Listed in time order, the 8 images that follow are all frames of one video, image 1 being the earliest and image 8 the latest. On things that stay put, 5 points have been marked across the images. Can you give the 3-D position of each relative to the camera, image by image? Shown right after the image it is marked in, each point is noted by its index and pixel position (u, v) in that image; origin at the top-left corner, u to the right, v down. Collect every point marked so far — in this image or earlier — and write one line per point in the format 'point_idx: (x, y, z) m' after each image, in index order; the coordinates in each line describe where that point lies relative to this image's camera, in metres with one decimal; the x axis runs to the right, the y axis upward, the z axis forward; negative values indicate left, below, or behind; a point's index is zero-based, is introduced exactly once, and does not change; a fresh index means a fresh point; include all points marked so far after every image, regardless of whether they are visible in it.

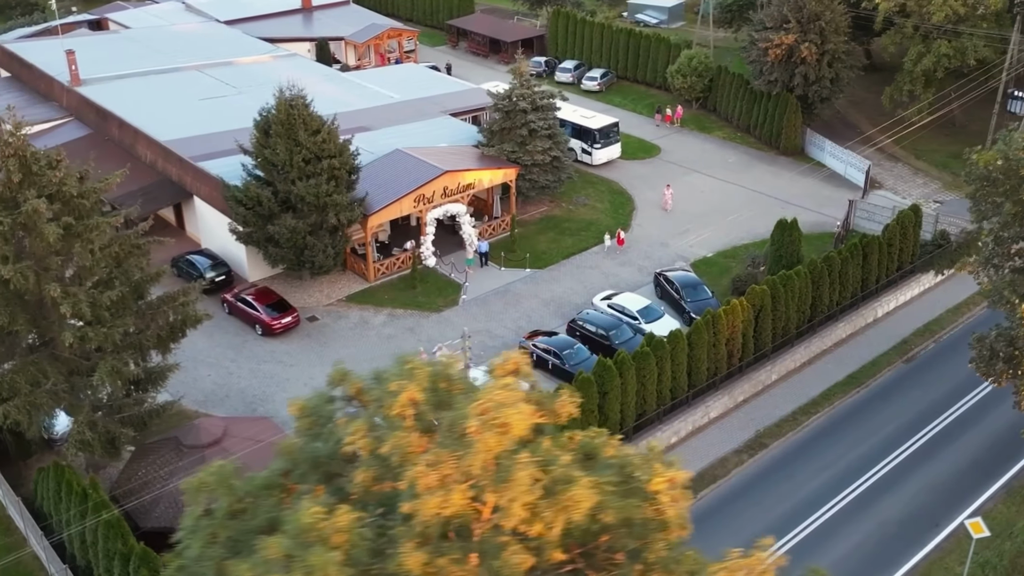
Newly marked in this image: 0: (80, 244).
0: (-8.9, +0.9, +19.9) m
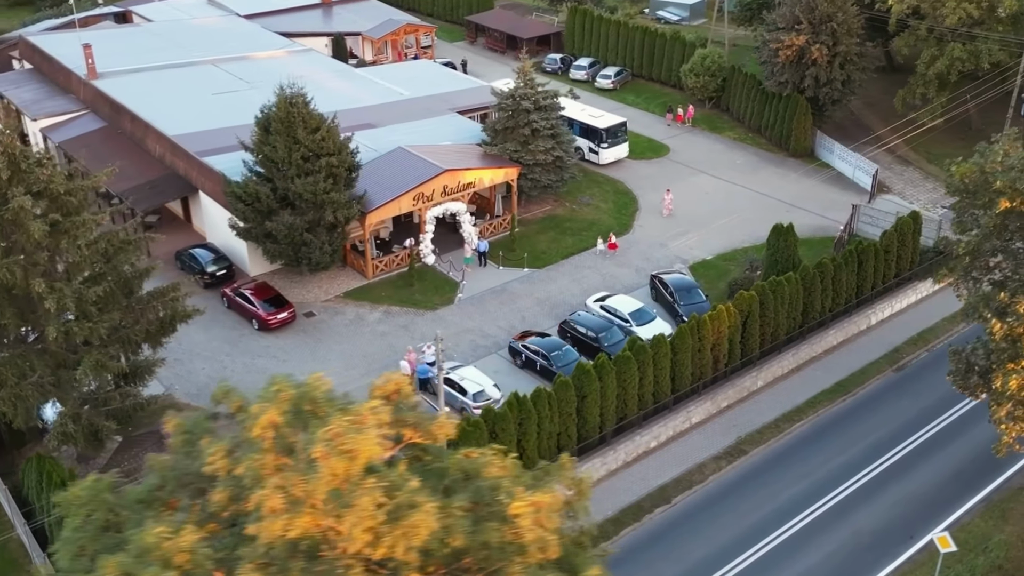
0: (-9.4, +1.0, +20.3) m
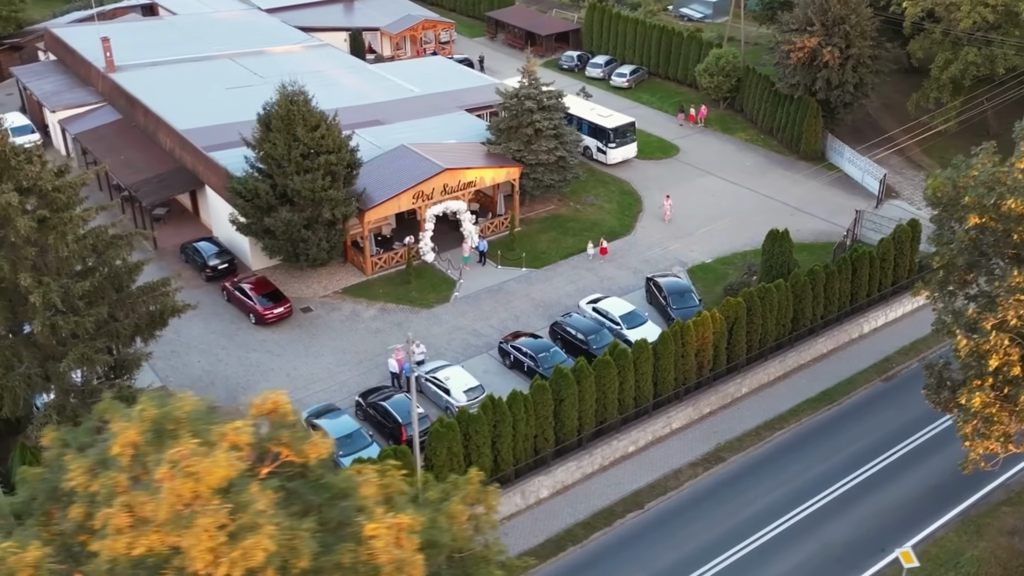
0: (-9.9, +1.1, +20.8) m
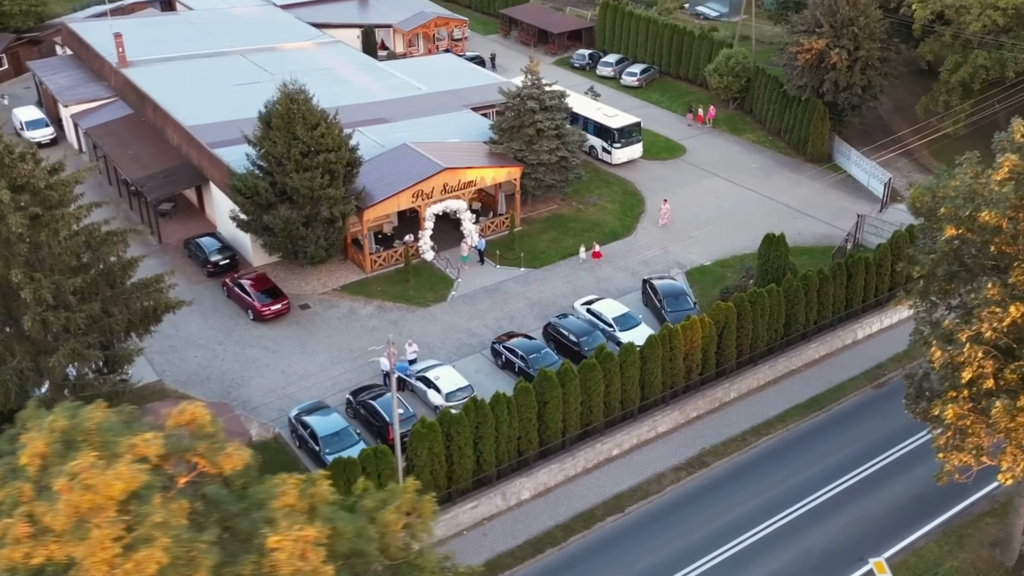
0: (-10.2, +1.2, +21.2) m
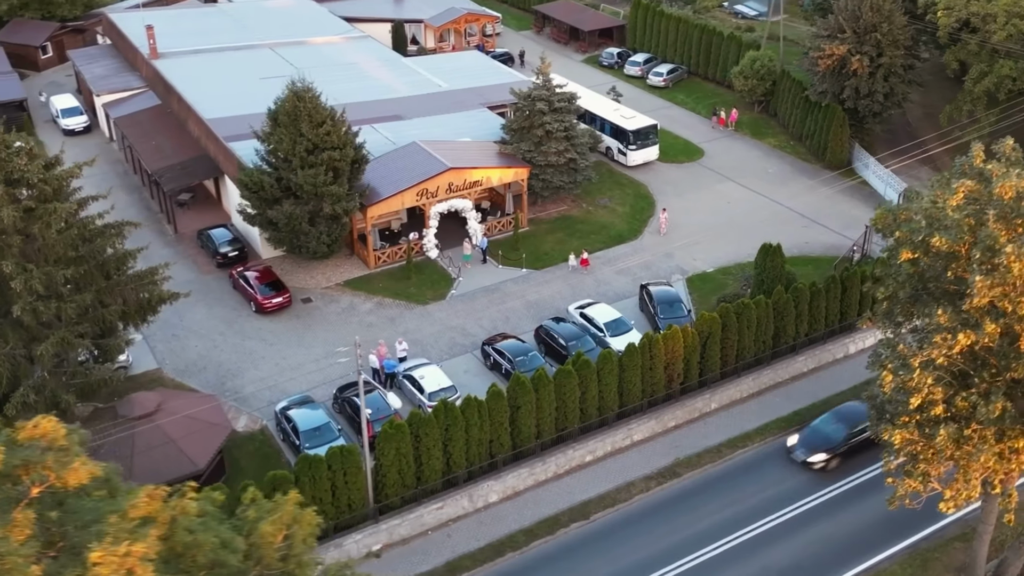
0: (-10.8, +1.4, +22.1) m
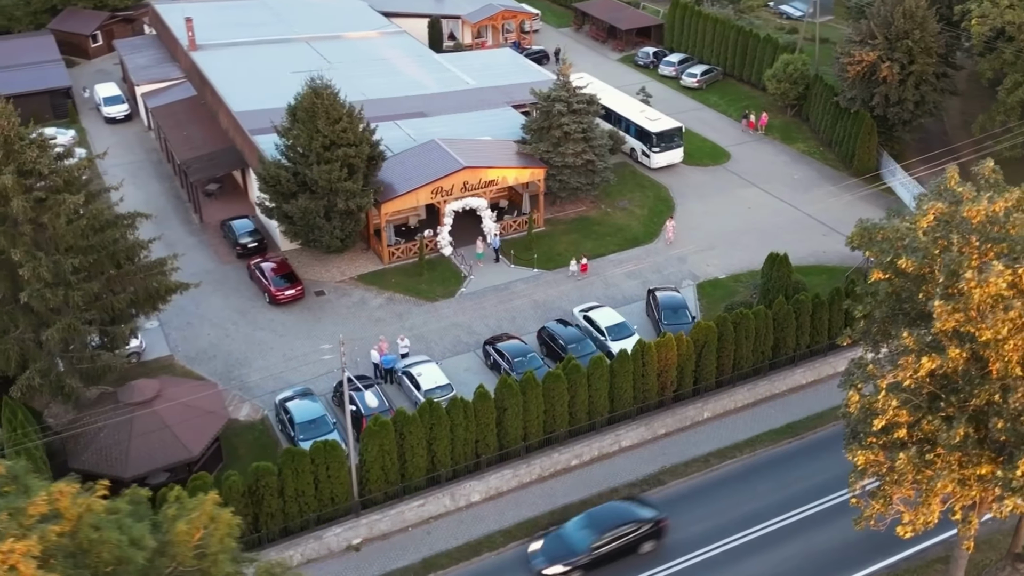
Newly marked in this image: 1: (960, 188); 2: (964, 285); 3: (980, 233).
0: (-11.0, +1.7, +22.9) m
1: (+7.6, +1.7, +16.4) m
2: (+6.9, 0.0, +14.9) m
3: (+7.5, +0.9, +15.5) m
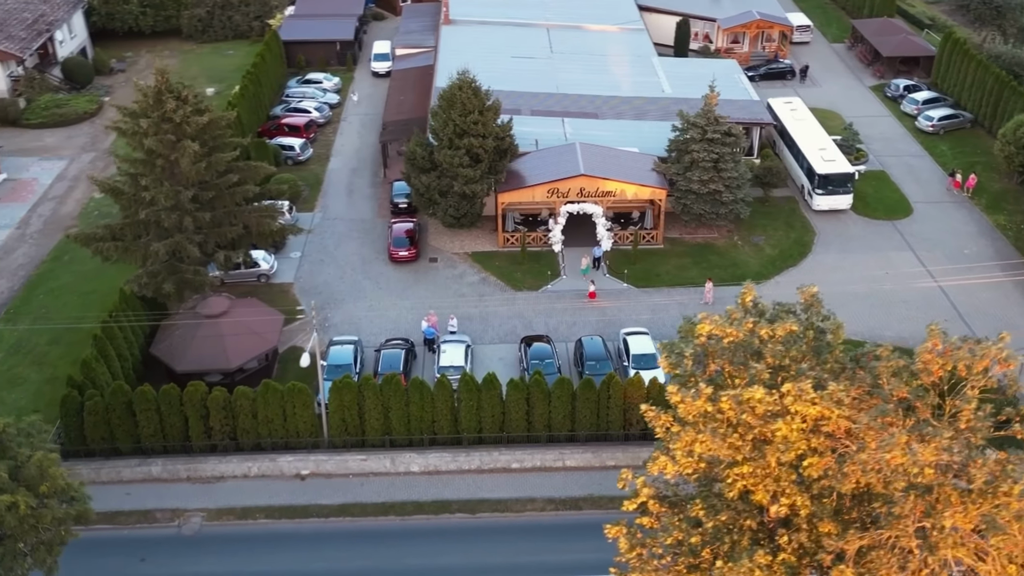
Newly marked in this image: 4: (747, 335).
0: (-10.1, +4.0, +29.2) m
1: (+4.1, -0.3, +16.3) m
2: (+2.6, -1.7, +15.3) m
3: (+3.5, -1.1, +15.6) m
4: (+3.8, -0.8, +15.7) m
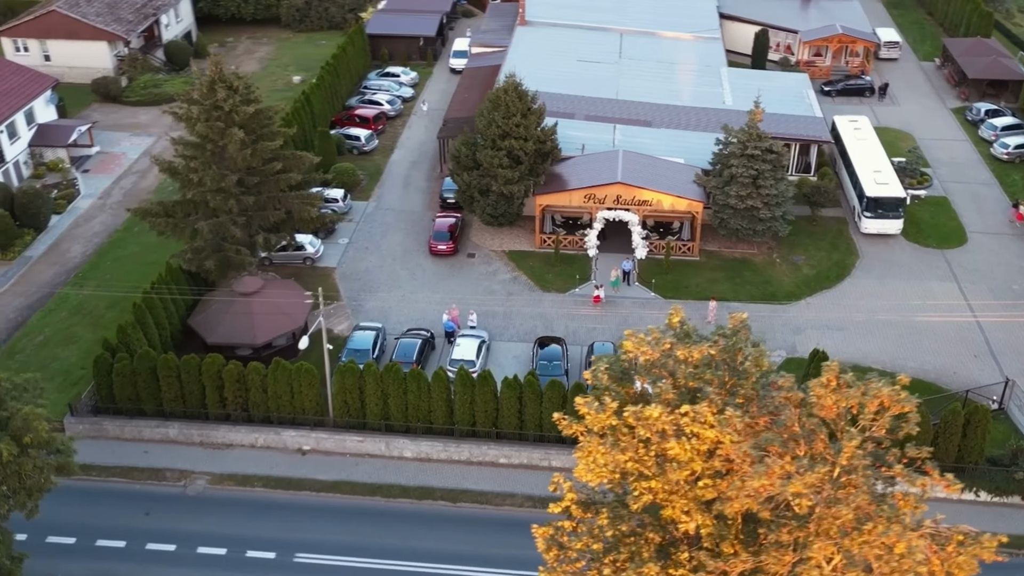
0: (-9.3, +4.7, +31.1) m
1: (+3.0, -0.7, +16.7) m
2: (+1.2, -2.0, +15.9) m
3: (+2.2, -1.4, +16.1) m
4: (+2.6, -1.1, +16.1) m
